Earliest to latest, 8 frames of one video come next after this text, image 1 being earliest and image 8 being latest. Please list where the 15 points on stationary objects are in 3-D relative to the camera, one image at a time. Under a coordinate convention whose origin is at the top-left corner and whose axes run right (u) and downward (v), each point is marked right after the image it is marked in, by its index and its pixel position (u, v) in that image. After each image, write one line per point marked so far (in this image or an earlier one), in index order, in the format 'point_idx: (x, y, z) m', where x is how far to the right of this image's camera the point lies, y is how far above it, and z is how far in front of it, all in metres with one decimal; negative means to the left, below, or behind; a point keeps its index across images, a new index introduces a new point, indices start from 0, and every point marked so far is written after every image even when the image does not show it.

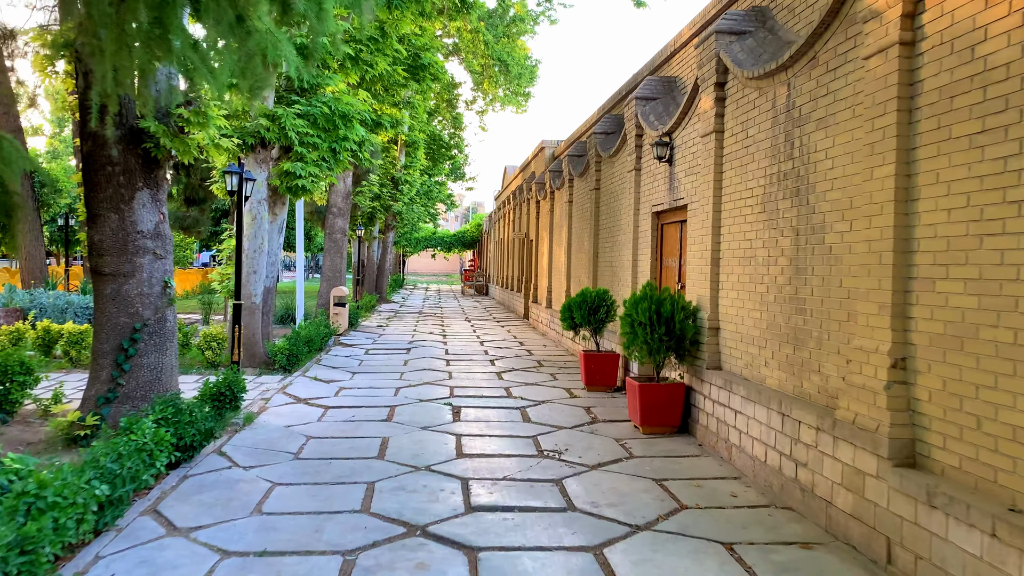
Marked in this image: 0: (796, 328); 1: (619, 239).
0: (+1.6, -0.2, +4.6) m
1: (+1.2, +0.5, +8.9) m
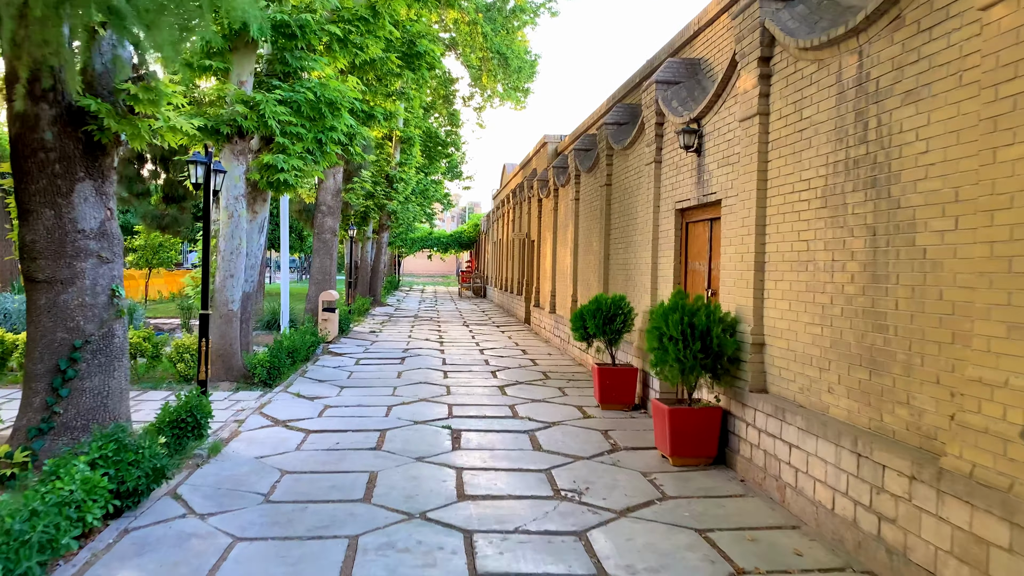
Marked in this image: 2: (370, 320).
0: (+1.7, -0.3, +3.7) m
1: (+1.2, +0.5, +8.0) m
2: (-3.0, -0.7, +16.8) m
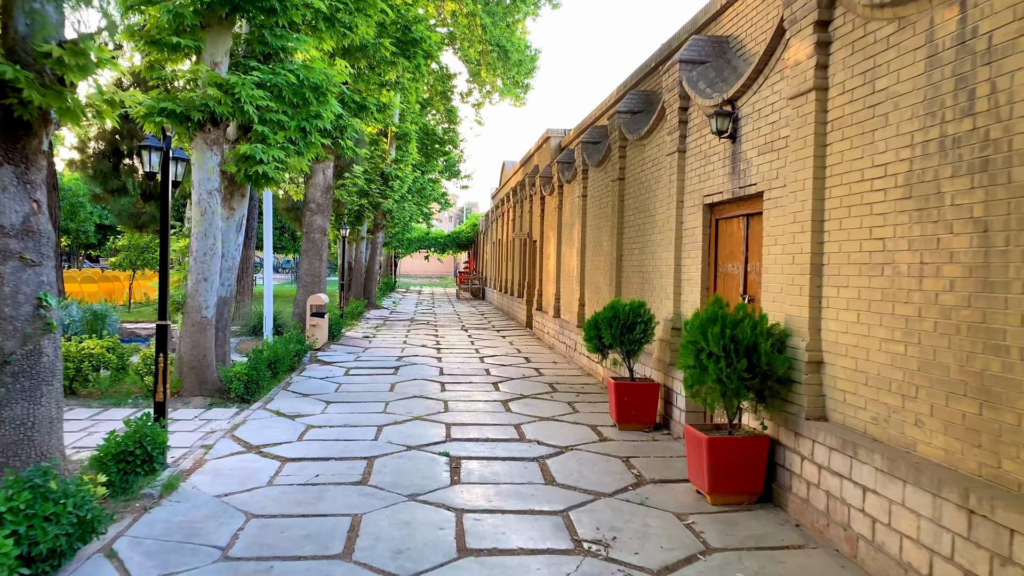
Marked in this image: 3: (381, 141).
0: (+1.7, -0.3, +2.9) m
1: (+1.3, +0.4, +7.2) m
2: (-2.9, -0.7, +16.0) m
3: (-3.2, +3.6, +19.6) m
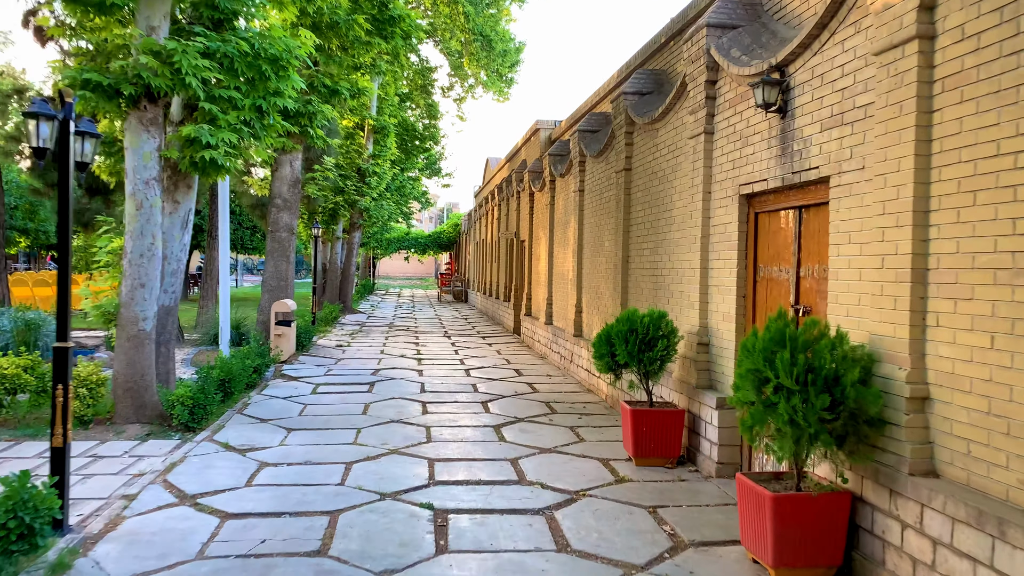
0: (+1.8, -0.4, +1.9) m
1: (+1.2, +0.4, +6.2) m
2: (-3.2, -0.8, +14.8) m
3: (-3.5, +3.5, +18.5) m
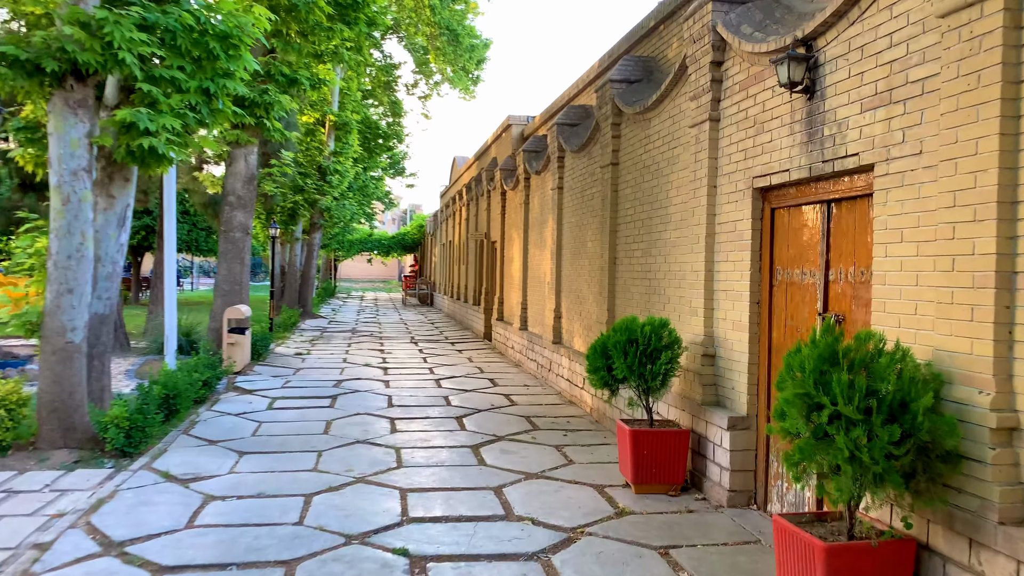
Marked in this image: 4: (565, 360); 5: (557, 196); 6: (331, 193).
0: (+1.8, -0.4, +1.4) m
1: (+1.1, +0.3, +5.6) m
2: (-3.7, -0.9, +14.0) m
3: (-4.2, +3.4, +17.7) m
4: (+0.5, -0.7, +8.2) m
5: (+0.5, +1.0, +9.0) m
6: (-3.8, +2.0, +17.1) m
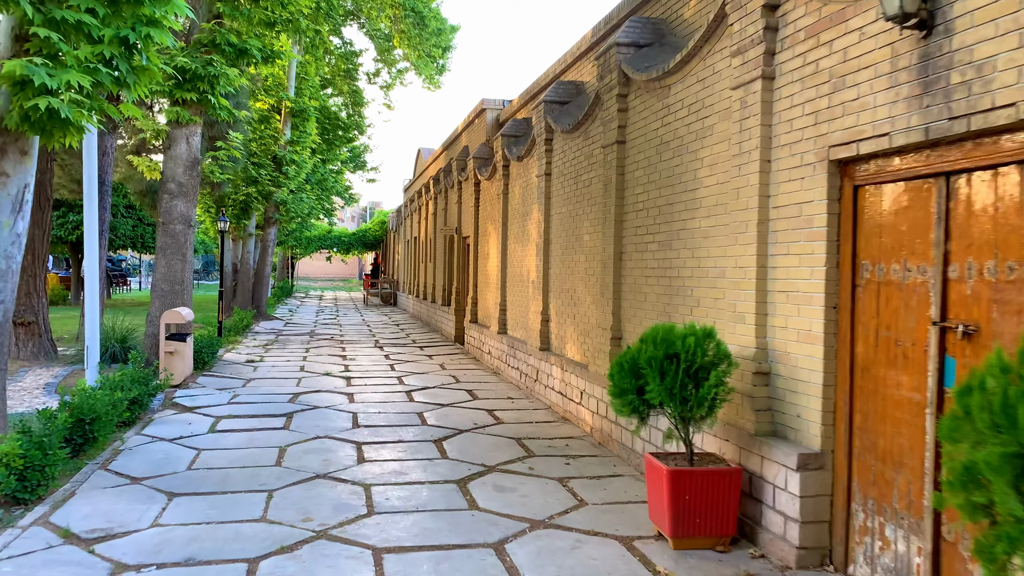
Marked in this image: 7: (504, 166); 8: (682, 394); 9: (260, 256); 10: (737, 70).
0: (+2.0, -0.4, +0.4) m
1: (+1.1, +0.3, +4.6) m
2: (-4.2, -0.8, +12.8) m
3: (-4.8, +3.4, +16.4) m
4: (+0.4, -0.7, +7.1) m
5: (+0.3, +1.0, +7.9) m
6: (-4.4, +2.0, +15.9) m
7: (-0.1, +1.5, +9.8) m
8: (+0.8, -0.5, +3.6) m
9: (-5.5, +0.7, +17.8) m
10: (+1.2, +1.1, +4.2) m
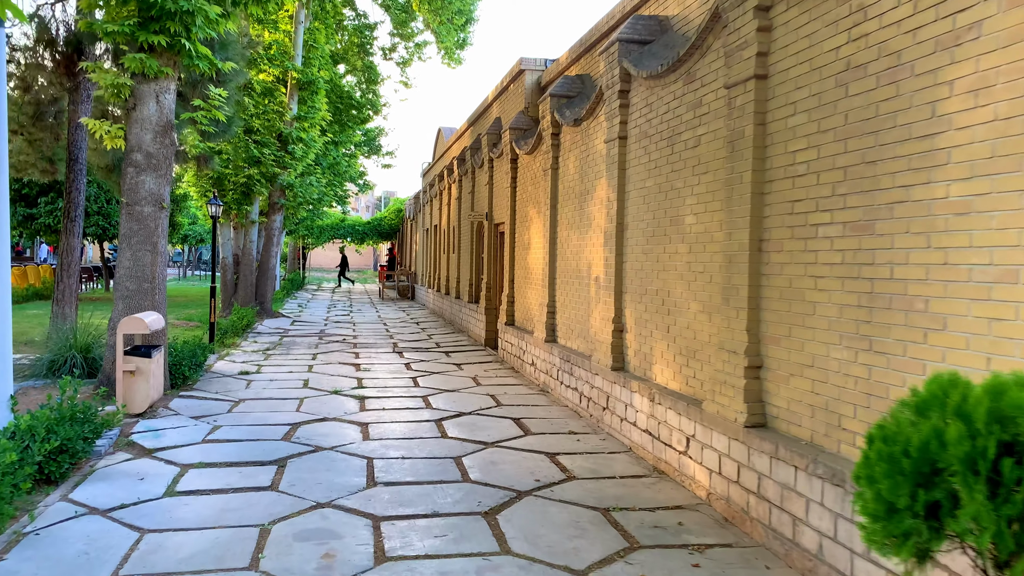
0: (+2.4, -0.5, -1.4) m
1: (+1.5, +0.3, +2.8) m
2: (-3.6, -0.8, +11.0) m
3: (-4.2, +3.5, +14.6) m
4: (+0.8, -0.7, +5.3) m
5: (+0.8, +1.0, +6.1) m
6: (-3.8, +2.1, +14.0) m
7: (+0.4, +1.5, +7.9) m
8: (+1.1, -0.5, +1.8) m
9: (-4.9, +0.8, +16.0) m
10: (+1.6, +1.1, +2.3) m
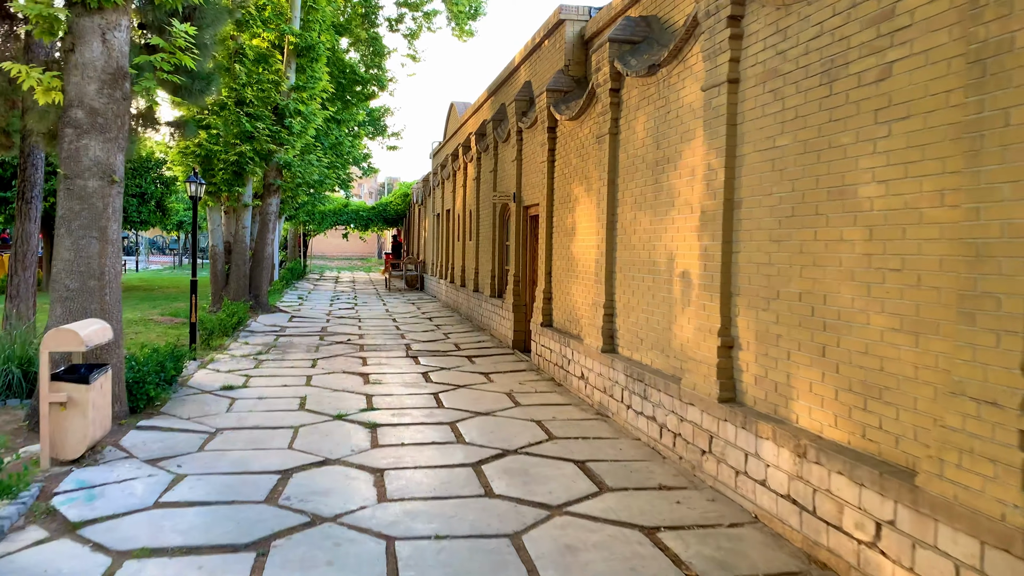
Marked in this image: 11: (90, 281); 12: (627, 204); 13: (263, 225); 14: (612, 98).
0: (+2.7, -0.6, -3.0) m
1: (+1.8, +0.3, +1.1) m
2: (-3.2, -0.7, +9.5) m
3: (-3.8, +3.7, +12.9) m
4: (+1.2, -0.7, +3.7) m
5: (+1.1, +1.0, +4.4) m
6: (-3.4, +2.3, +12.4) m
7: (+0.8, +1.5, +6.3) m
8: (+1.5, -0.6, +0.2) m
9: (-4.5, +1.0, +14.4) m
10: (+1.9, +1.0, +0.6) m
11: (-2.8, 0.0, +5.3) m
12: (+0.8, +0.6, +6.0) m
13: (-4.3, +1.1, +13.9) m
14: (+0.8, +1.5, +6.3) m
